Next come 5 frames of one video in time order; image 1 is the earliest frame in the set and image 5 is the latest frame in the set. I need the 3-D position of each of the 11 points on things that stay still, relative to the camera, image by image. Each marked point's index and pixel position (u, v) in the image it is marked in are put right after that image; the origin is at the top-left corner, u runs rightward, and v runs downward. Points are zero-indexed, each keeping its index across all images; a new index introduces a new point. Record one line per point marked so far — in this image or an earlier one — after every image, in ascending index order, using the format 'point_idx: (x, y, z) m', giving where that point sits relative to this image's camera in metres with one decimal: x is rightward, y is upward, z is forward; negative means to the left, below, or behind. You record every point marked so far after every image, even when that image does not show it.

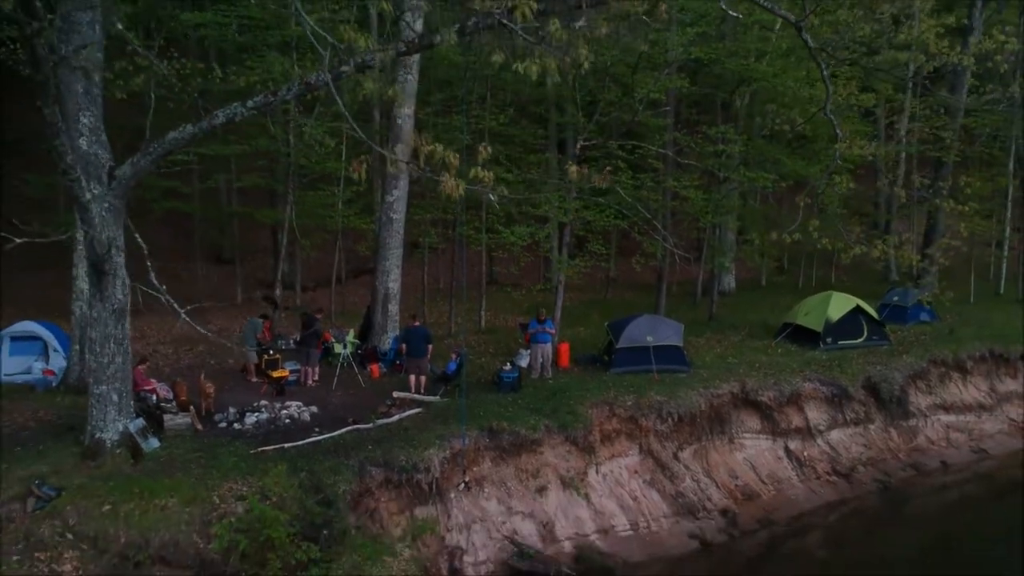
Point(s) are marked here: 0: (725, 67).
0: (+2.8, +2.9, +17.5) m
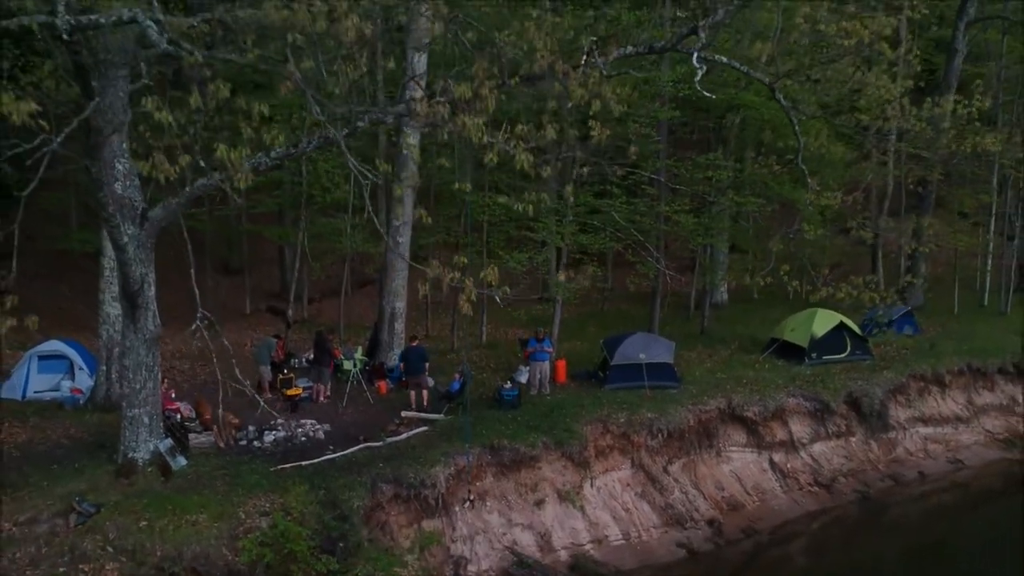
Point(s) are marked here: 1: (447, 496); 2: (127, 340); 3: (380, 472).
0: (+2.8, +2.7, +18.4) m
1: (-0.6, -2.0, +12.6) m
2: (-3.3, -0.4, +11.4) m
3: (-1.2, -1.7, +12.2) m
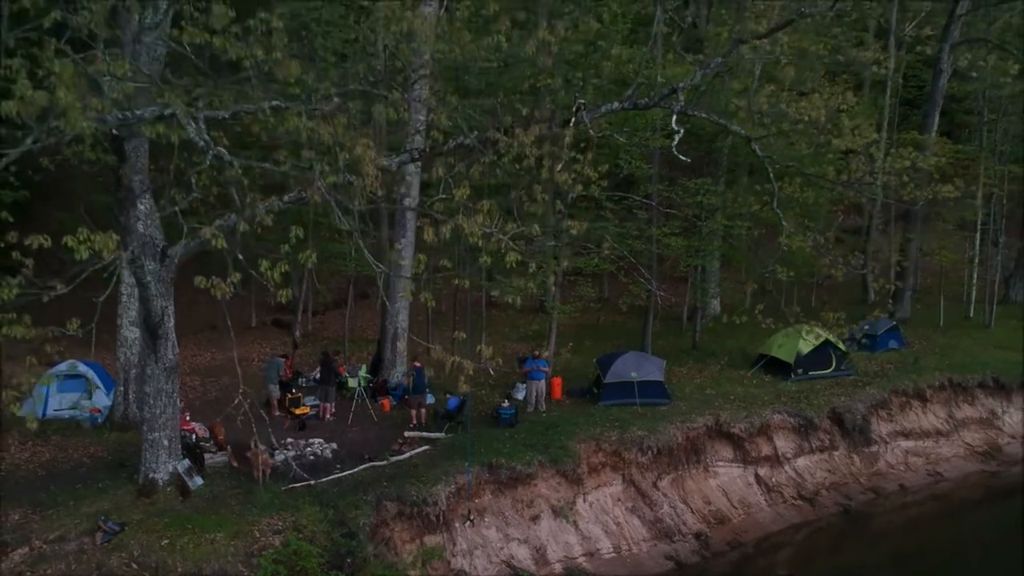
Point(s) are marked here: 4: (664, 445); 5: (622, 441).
0: (+2.8, +2.4, +19.1) m
1: (-0.7, -2.3, +13.4) m
2: (-3.3, -0.7, +12.2) m
3: (-1.2, -2.0, +12.9) m
4: (+1.8, -1.9, +16.0) m
5: (+1.3, -1.8, +15.6) m
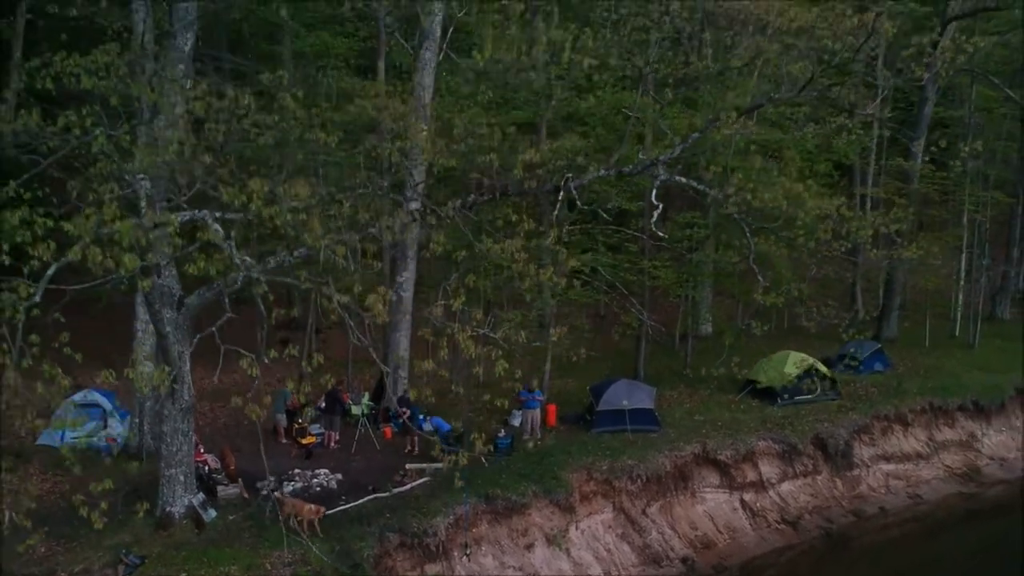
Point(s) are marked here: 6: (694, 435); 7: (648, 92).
0: (+2.7, +1.9, +19.9) m
1: (-0.7, -2.7, +14.2) m
2: (-3.4, -1.2, +13.0) m
3: (-1.3, -2.4, +13.7) m
4: (+1.8, -2.3, +16.8) m
5: (+1.2, -2.2, +16.4) m
6: (+2.5, -2.0, +18.2) m
7: (+1.6, +2.4, +16.1) m
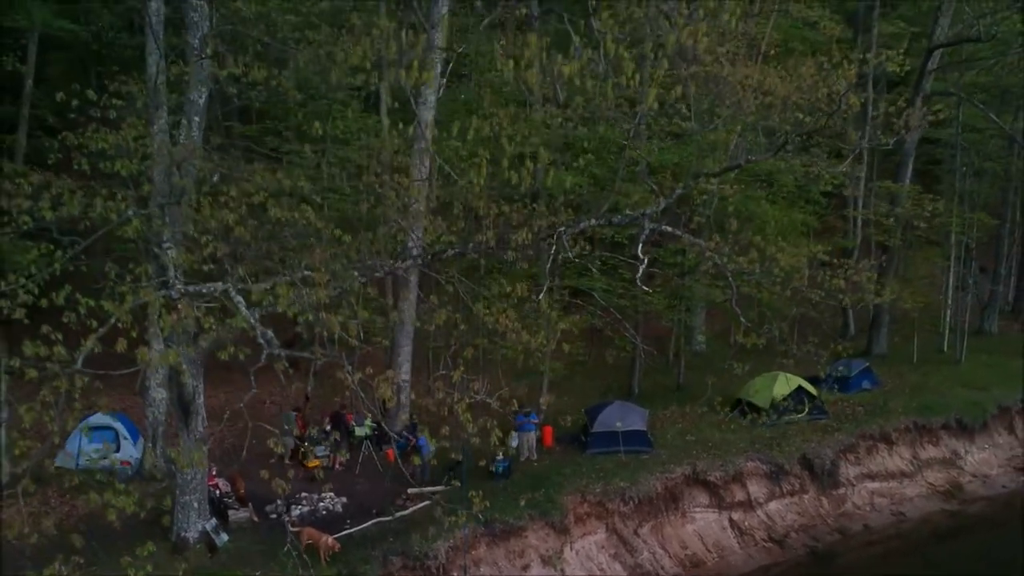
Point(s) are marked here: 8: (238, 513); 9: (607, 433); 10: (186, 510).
0: (+2.7, +1.5, +20.6) m
1: (-0.7, -3.1, +14.9) m
2: (-3.4, -1.6, +13.7) m
3: (-1.3, -2.8, +14.4) m
4: (+1.7, -2.7, +17.5) m
5: (+1.2, -2.6, +17.1) m
6: (+2.5, -2.4, +18.9) m
7: (+1.6, +2.0, +16.8) m
8: (-3.1, -2.5, +14.8) m
9: (+1.3, -2.1, +18.8) m
10: (-3.4, -2.3, +13.8) m
